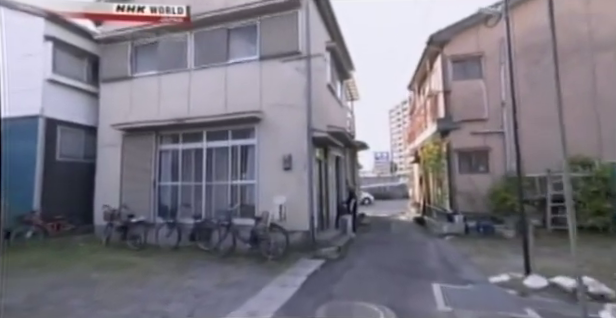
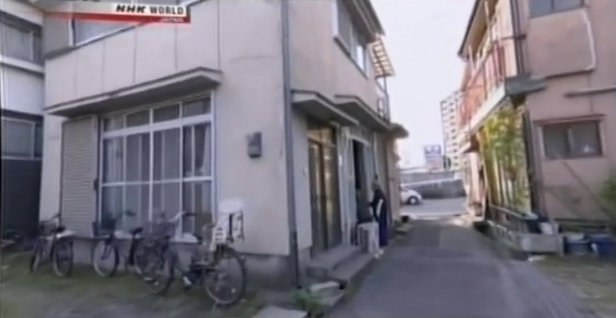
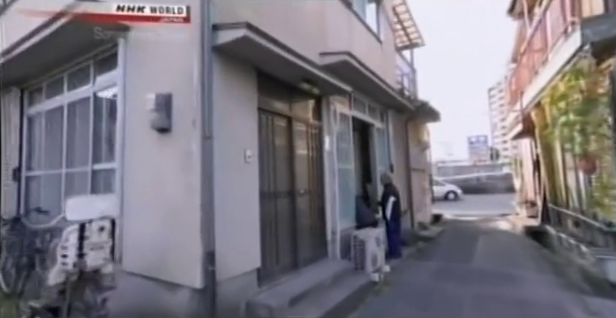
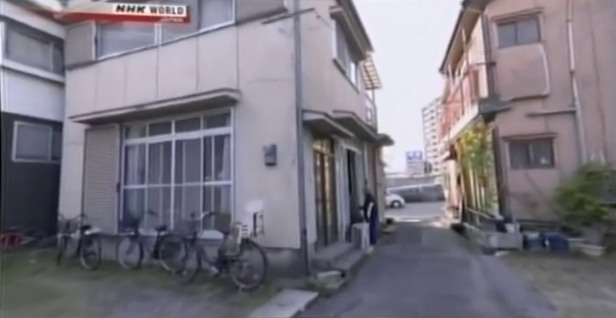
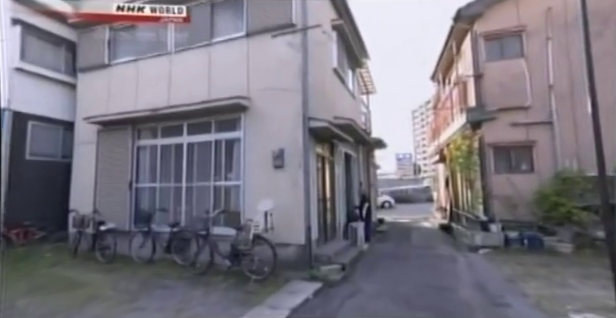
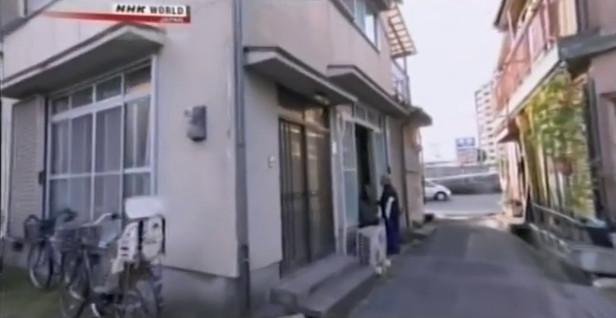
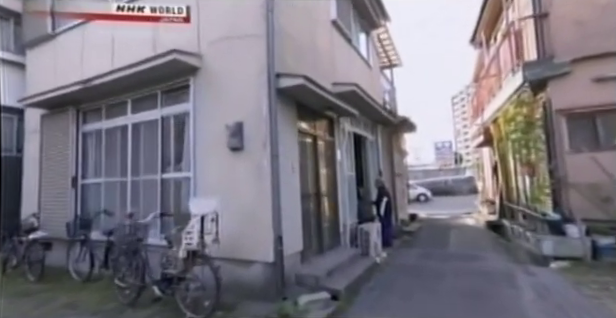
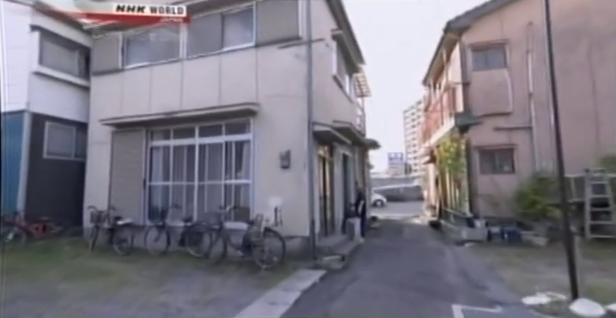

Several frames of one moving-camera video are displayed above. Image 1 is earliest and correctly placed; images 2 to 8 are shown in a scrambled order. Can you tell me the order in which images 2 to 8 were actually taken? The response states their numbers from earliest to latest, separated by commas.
8, 5, 4, 2, 7, 6, 3
